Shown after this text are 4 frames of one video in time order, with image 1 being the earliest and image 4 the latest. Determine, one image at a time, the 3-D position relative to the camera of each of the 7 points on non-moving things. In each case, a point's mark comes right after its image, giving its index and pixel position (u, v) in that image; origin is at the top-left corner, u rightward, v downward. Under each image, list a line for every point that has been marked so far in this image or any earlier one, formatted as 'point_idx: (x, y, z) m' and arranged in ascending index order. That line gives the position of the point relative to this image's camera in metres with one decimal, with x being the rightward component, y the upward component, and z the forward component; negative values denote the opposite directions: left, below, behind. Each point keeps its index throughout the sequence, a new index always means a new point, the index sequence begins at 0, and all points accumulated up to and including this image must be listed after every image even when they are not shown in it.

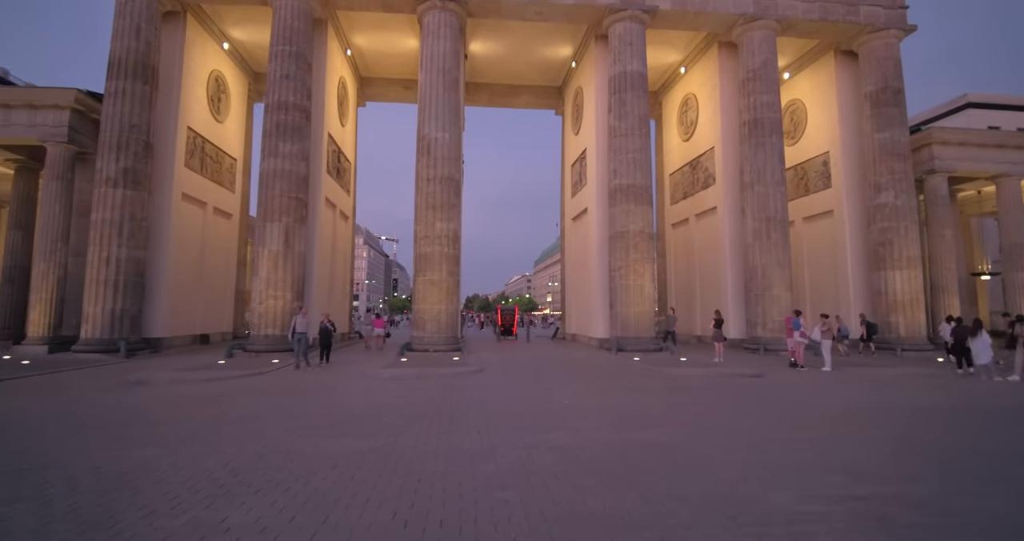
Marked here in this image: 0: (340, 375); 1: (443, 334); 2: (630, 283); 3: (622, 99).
0: (-3.9, -2.4, +12.5) m
1: (-2.3, -2.1, +17.6) m
2: (+4.0, -0.4, +18.5) m
3: (+3.9, +6.1, +19.4) m
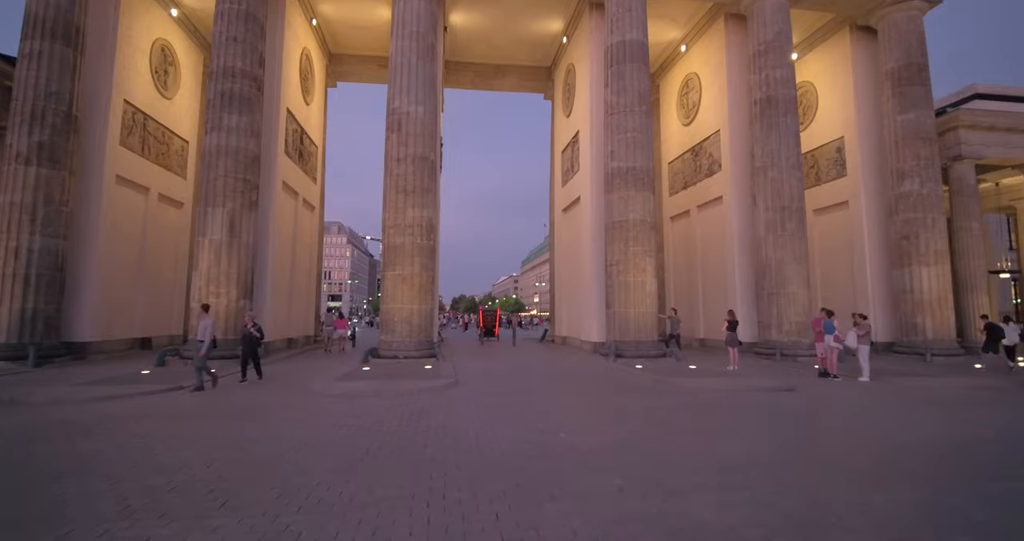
0: (-4.3, -2.2, +10.0) m
1: (-2.7, -1.9, +15.2) m
2: (+3.5, -0.3, +16.2) m
3: (+3.4, +6.3, +17.2) m
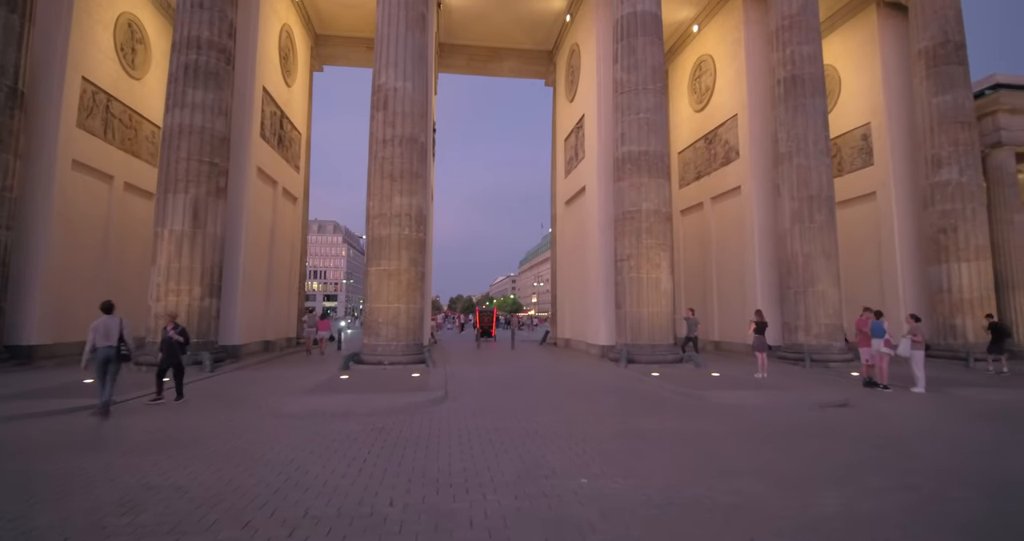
0: (-4.3, -2.1, +8.3) m
1: (-2.7, -1.8, +13.5) m
2: (+3.5, -0.1, +14.5) m
3: (+3.4, +6.4, +15.5) m
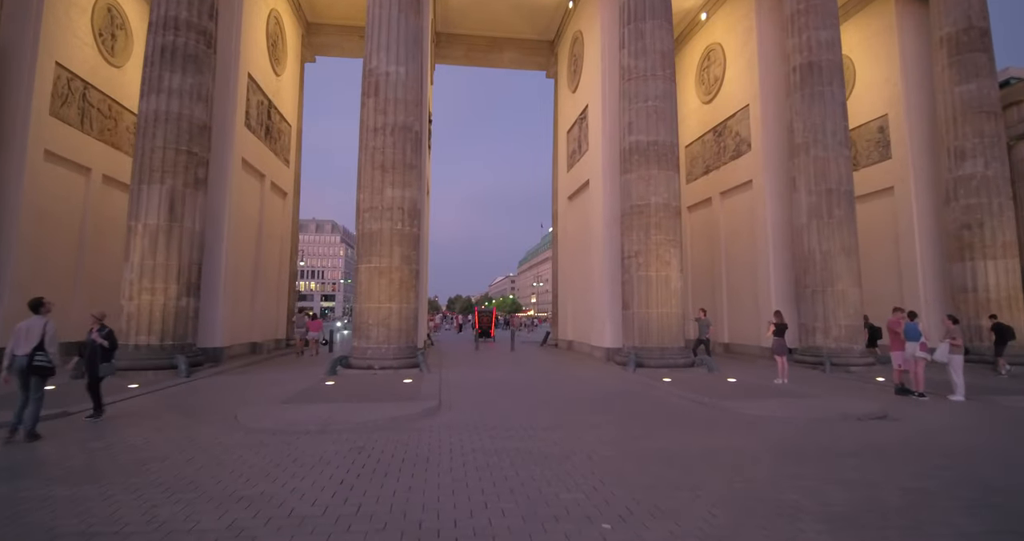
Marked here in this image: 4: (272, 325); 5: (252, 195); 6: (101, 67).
0: (-4.3, -2.0, +7.4) m
1: (-2.7, -1.7, +12.6) m
2: (+3.5, -0.1, +13.6) m
3: (+3.4, +6.4, +14.6) m
4: (-8.2, -1.8, +18.7) m
5: (-8.0, +2.3, +16.7) m
6: (-13.1, +6.5, +17.3) m
